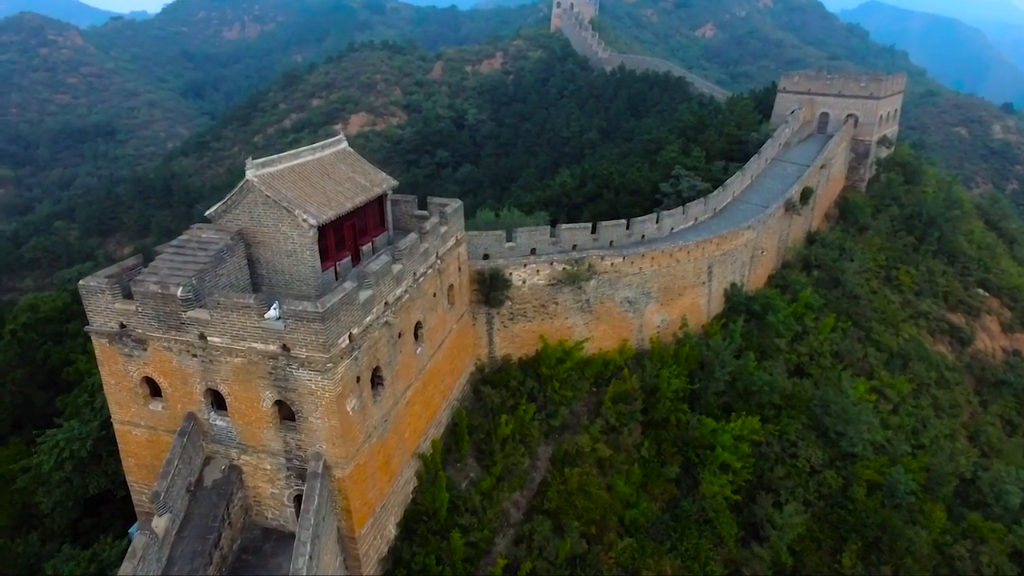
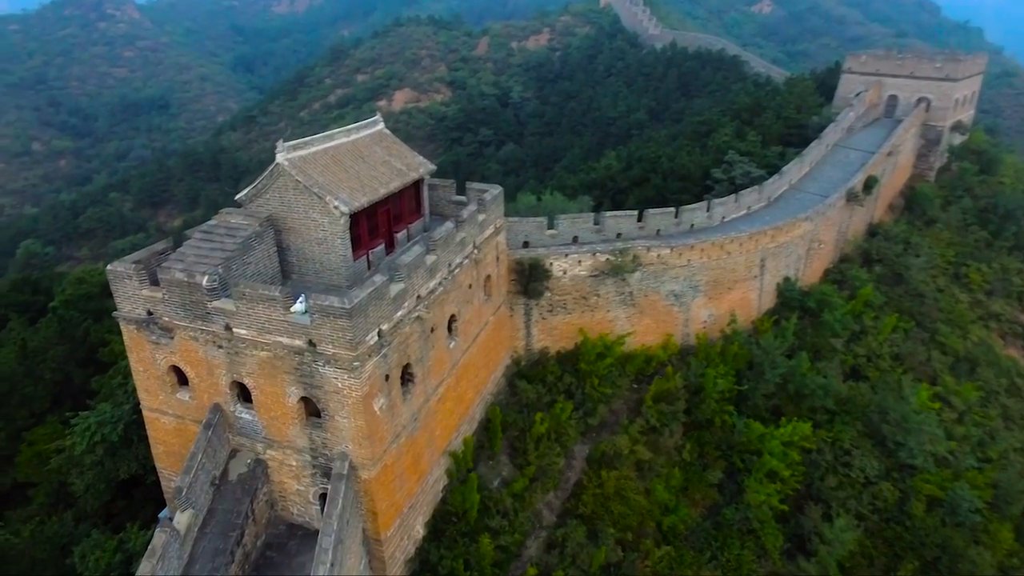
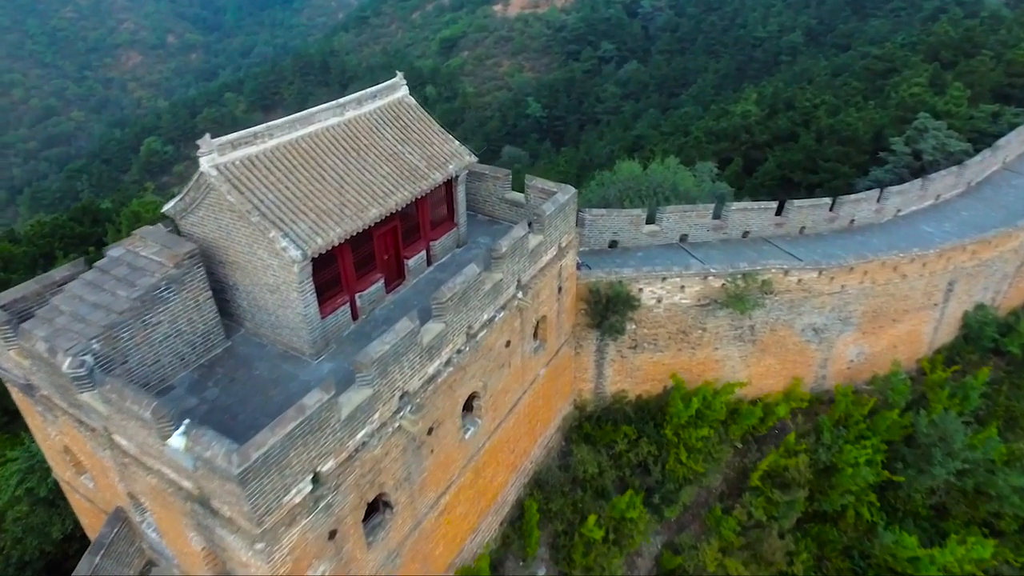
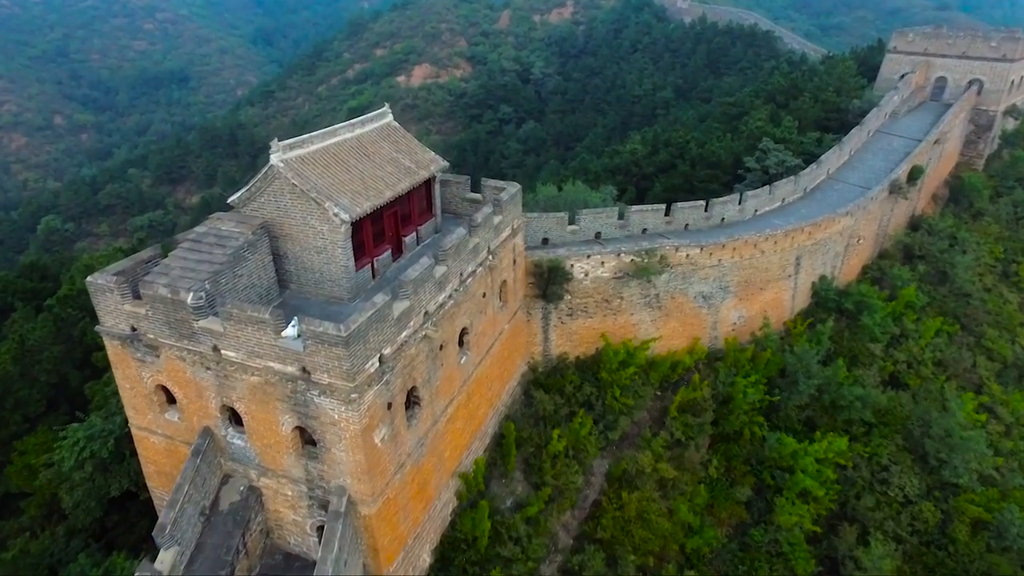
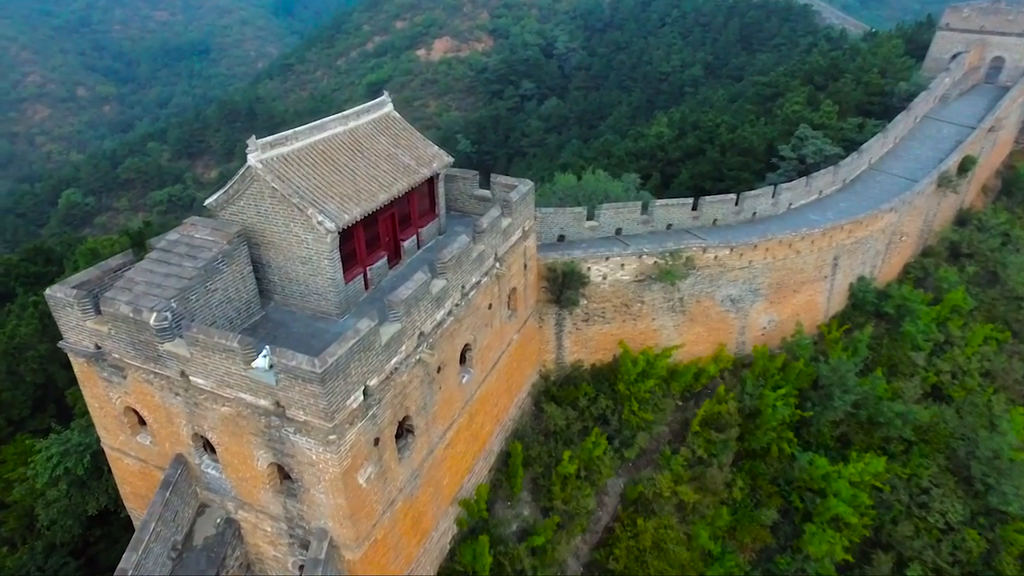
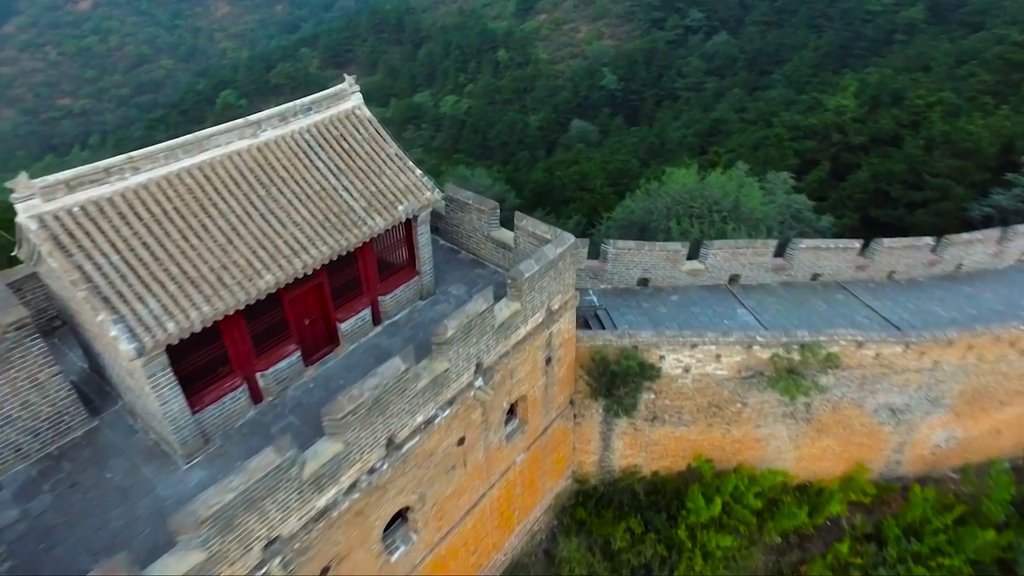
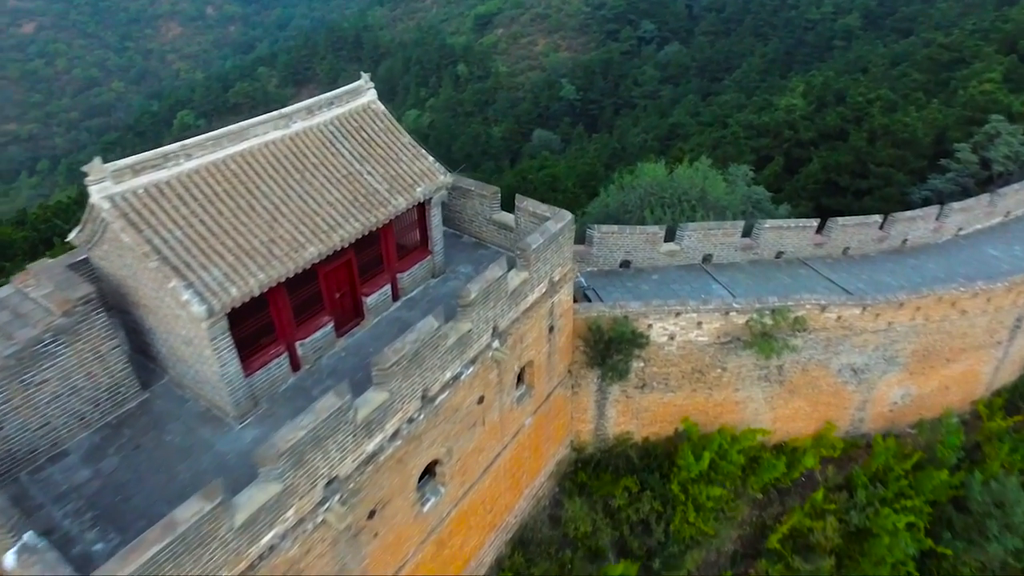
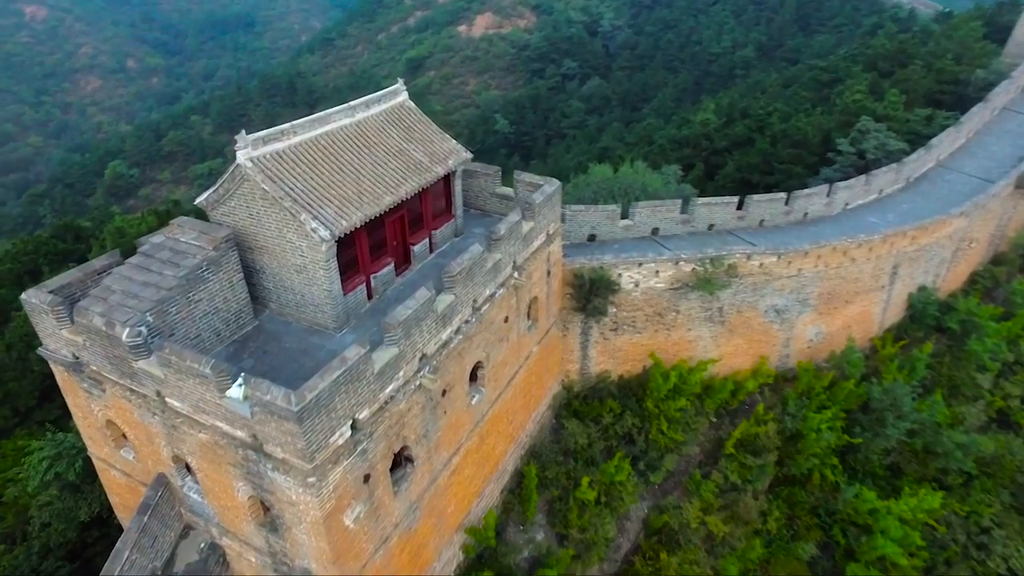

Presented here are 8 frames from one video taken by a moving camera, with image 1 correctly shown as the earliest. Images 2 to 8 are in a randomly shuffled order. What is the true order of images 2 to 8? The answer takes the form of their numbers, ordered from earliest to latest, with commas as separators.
2, 4, 5, 8, 3, 7, 6
